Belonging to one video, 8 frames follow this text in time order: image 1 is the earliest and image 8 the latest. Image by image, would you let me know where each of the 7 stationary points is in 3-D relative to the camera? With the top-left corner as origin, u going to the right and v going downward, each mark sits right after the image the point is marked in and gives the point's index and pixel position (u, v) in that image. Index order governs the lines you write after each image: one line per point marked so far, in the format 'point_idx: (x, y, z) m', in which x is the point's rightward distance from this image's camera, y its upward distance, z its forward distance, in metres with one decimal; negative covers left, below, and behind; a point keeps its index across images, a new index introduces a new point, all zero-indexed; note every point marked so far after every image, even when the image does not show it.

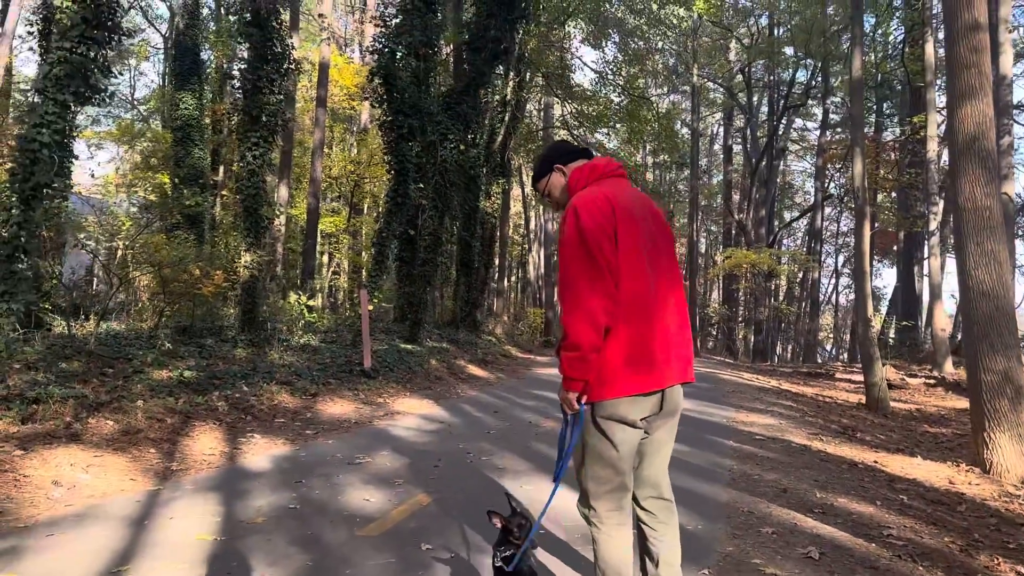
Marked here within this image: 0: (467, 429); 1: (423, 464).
0: (-0.4, -1.4, +8.5) m
1: (-0.7, -1.3, +6.5) m
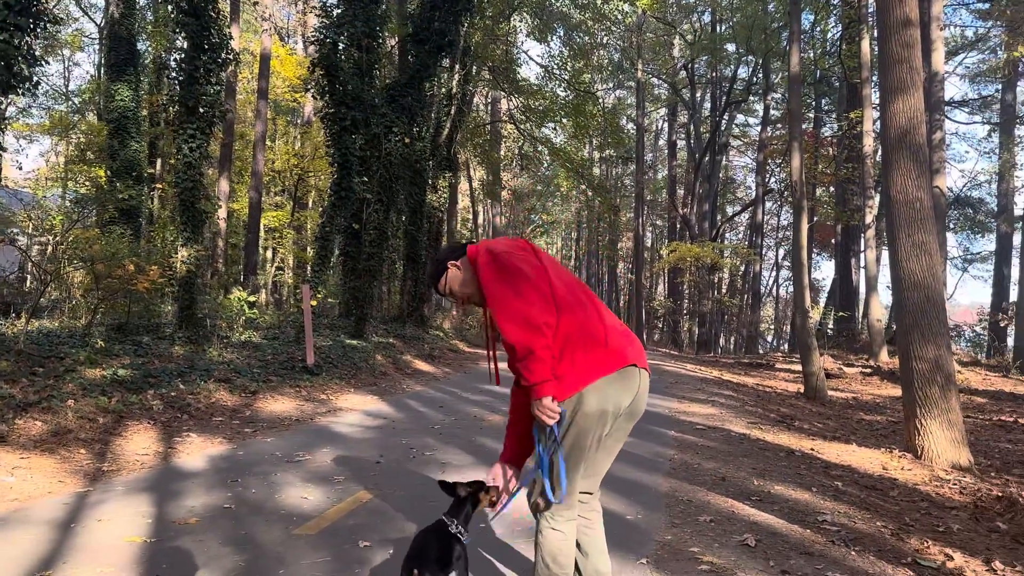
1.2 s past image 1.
0: (-1.0, -1.3, +8.4) m
1: (-1.1, -1.3, +6.4) m
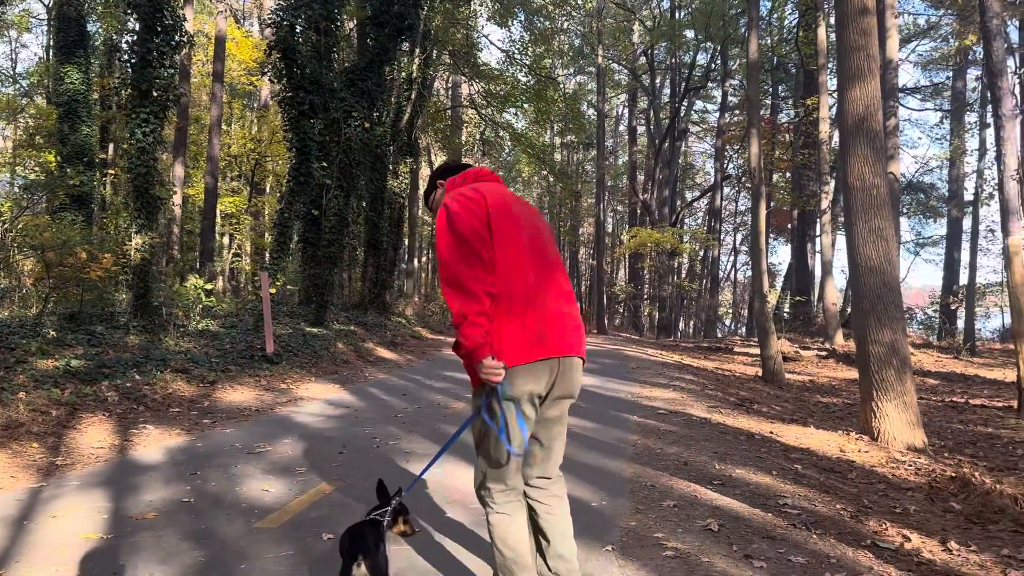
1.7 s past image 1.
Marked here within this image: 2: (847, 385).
0: (-1.4, -1.2, +8.3) m
1: (-1.4, -1.2, +6.3) m
2: (+5.2, -1.5, +13.1) m
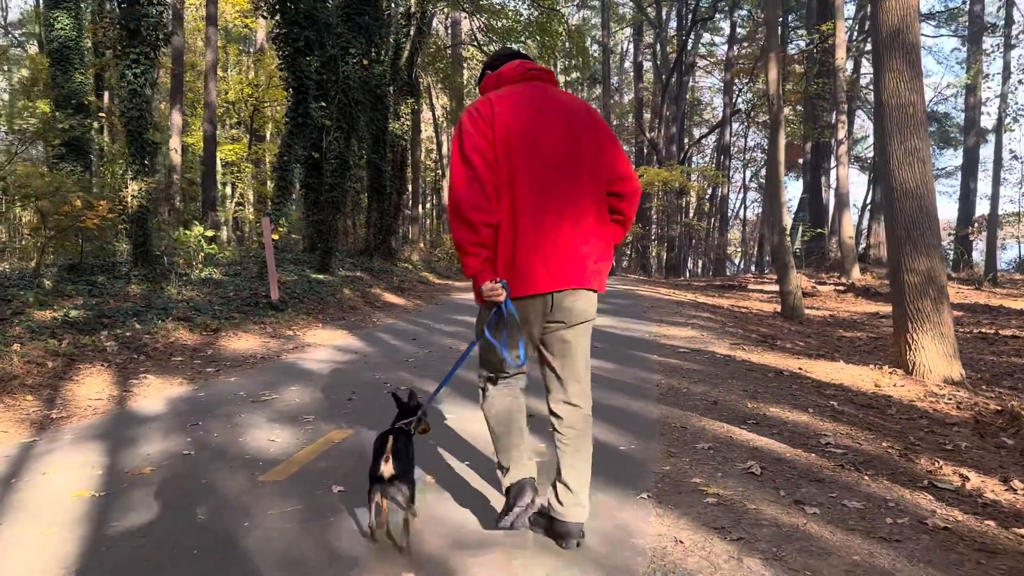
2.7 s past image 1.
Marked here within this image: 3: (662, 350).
0: (-1.2, -0.6, +8.0) m
1: (-1.2, -0.8, +6.0) m
2: (+5.3, -0.5, +12.8) m
3: (+1.4, -0.6, +8.0) m
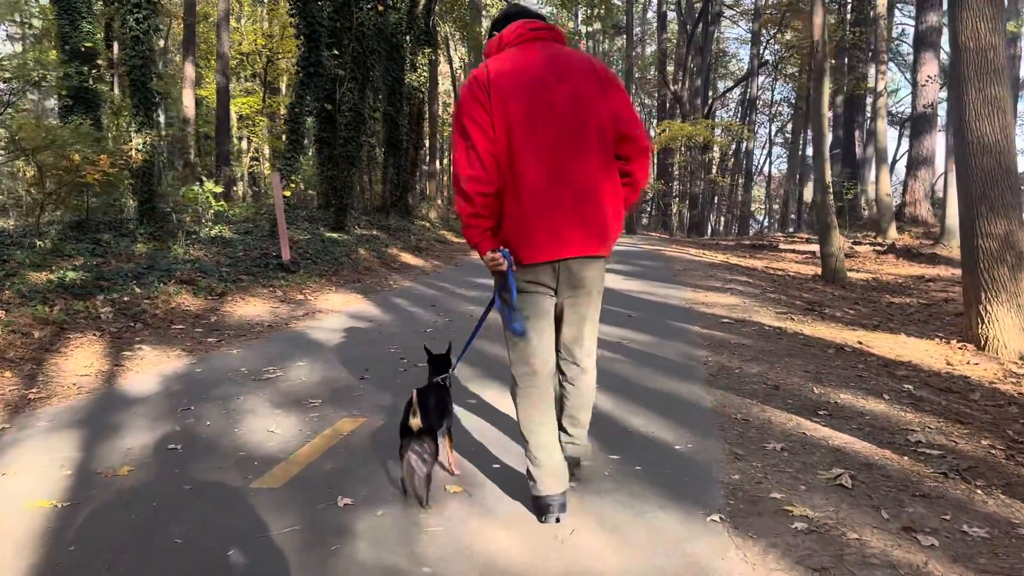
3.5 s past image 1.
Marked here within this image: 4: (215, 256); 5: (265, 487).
0: (-1.0, -0.3, +7.4) m
1: (-1.1, -0.5, +5.4) m
2: (+5.7, +0.1, +12.0) m
3: (+1.7, -0.3, +7.4) m
4: (-3.9, +0.4, +11.3) m
5: (-1.0, -0.8, +3.3) m
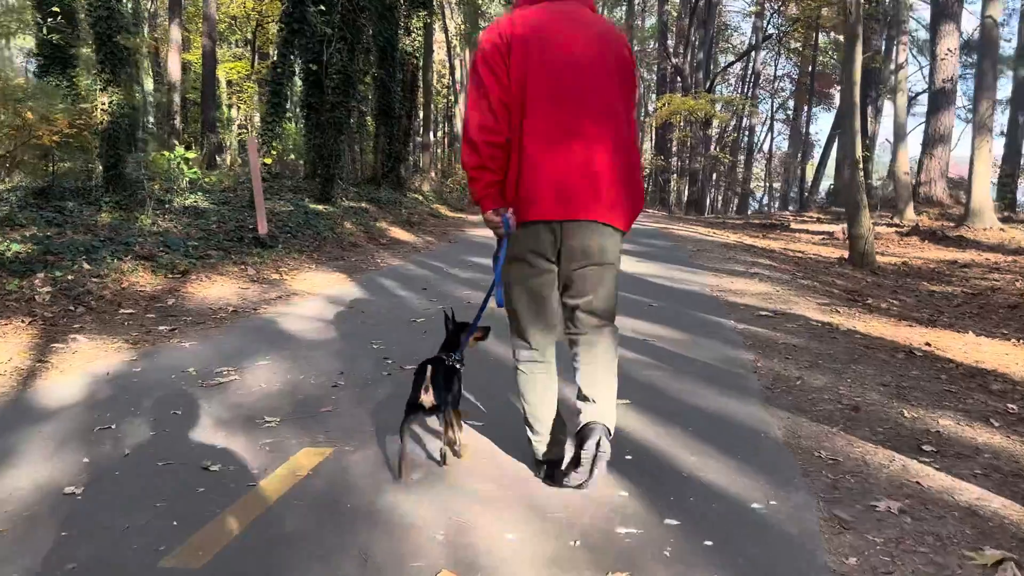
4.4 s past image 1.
0: (-1.0, -0.2, +6.4) m
1: (-1.0, -0.5, +4.4) m
2: (+5.7, +0.2, +11.0) m
3: (+1.7, -0.2, +6.4) m
4: (-3.9, +0.7, +10.2) m
5: (-0.9, -0.8, +2.3) m
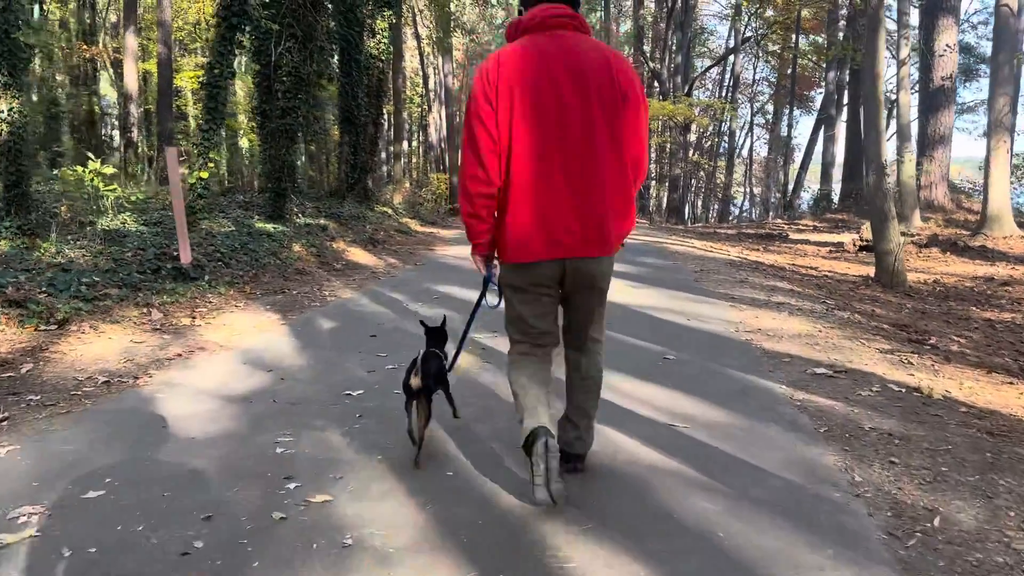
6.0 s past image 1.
0: (-1.1, -0.5, +4.8) m
1: (-1.1, -0.8, +2.8) m
2: (+5.4, 0.0, +9.6) m
3: (+1.5, -0.4, +4.8) m
4: (-4.2, +0.3, +8.5) m
5: (-1.0, -1.0, +0.7) m
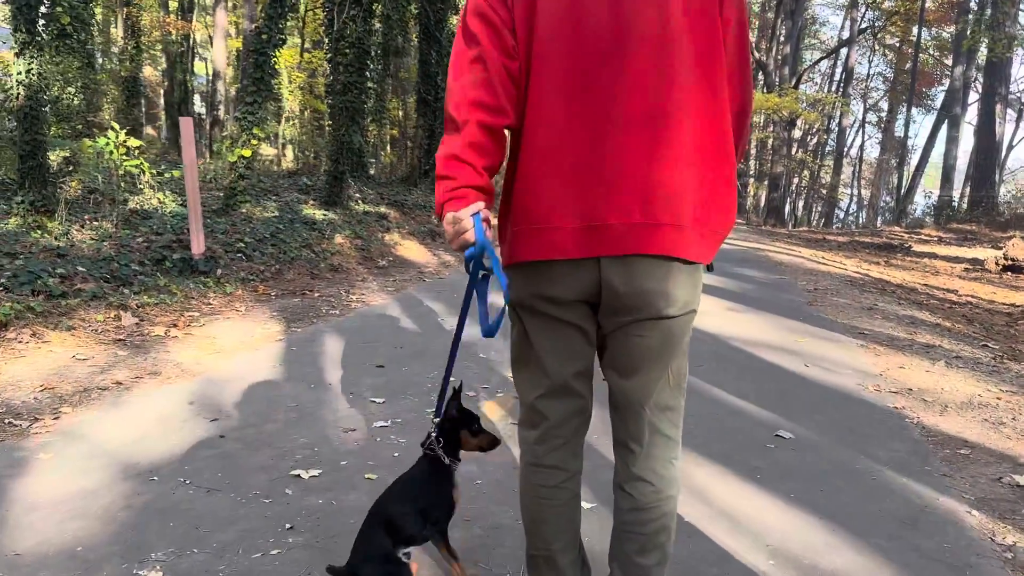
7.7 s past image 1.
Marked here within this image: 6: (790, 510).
0: (-1.0, -0.6, +3.4) m
1: (-1.2, -0.9, +1.4) m
2: (+6.0, -0.4, +7.5) m
3: (+1.7, -0.7, +3.2) m
4: (-3.6, +0.4, +7.4) m
5: (-1.3, -1.2, -0.7) m
6: (+0.9, -0.7, +2.7) m
